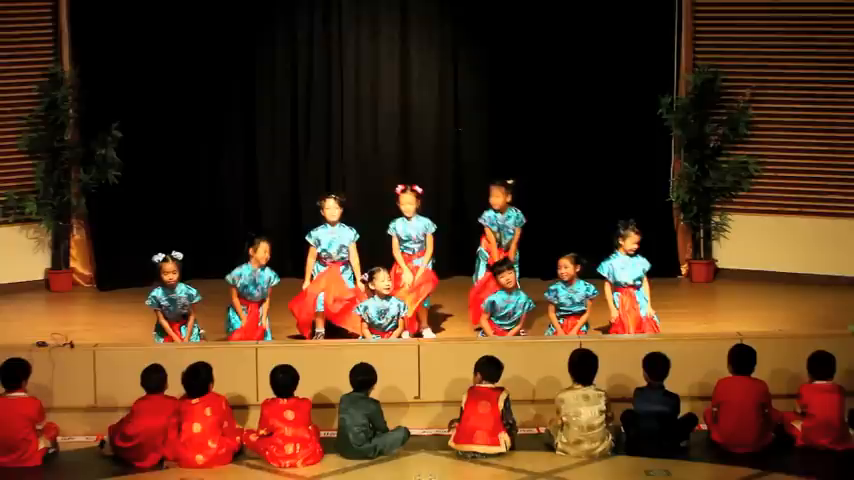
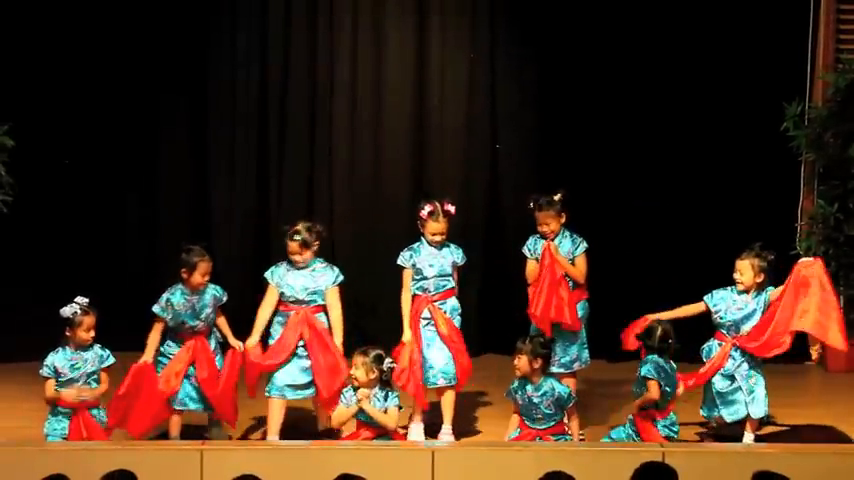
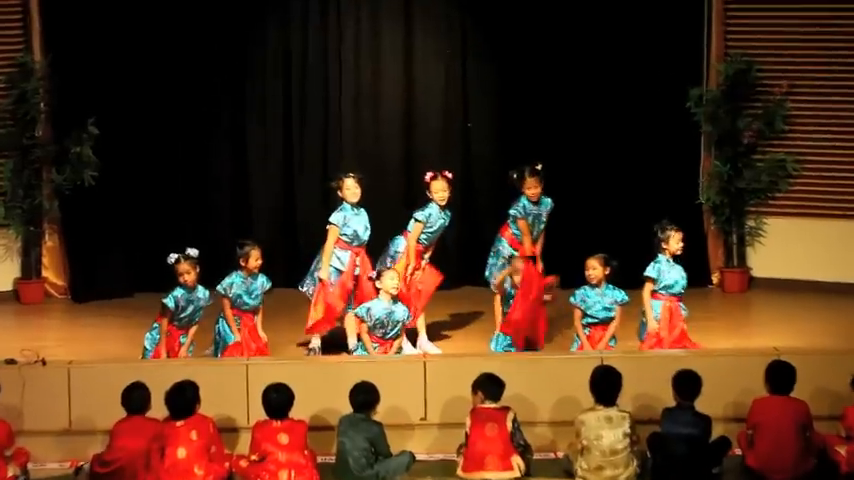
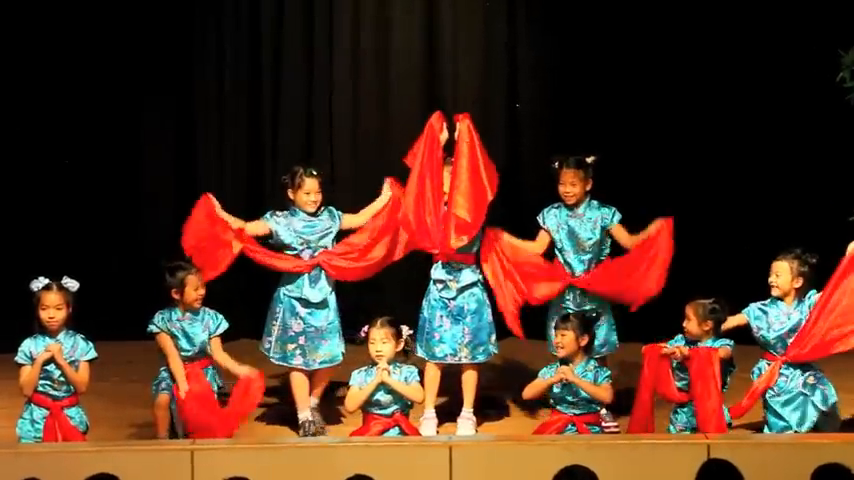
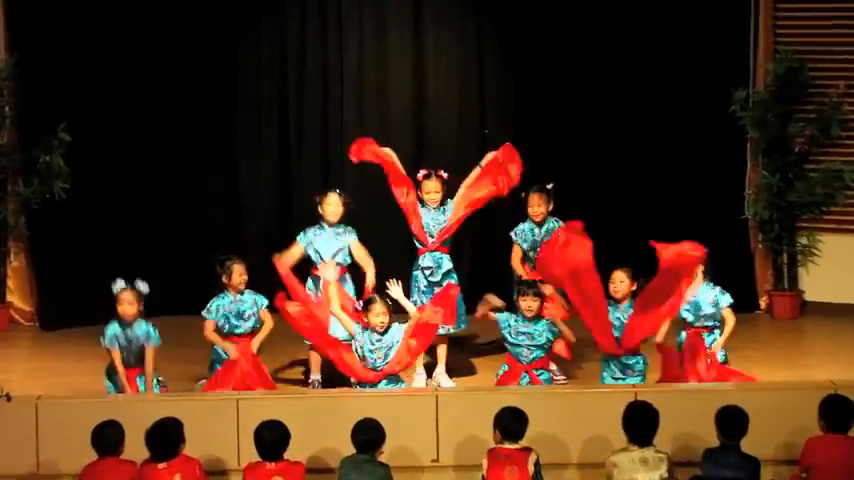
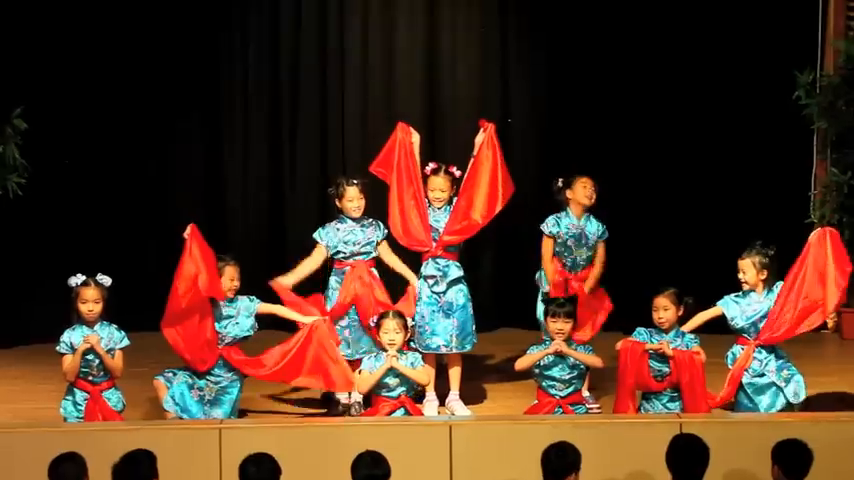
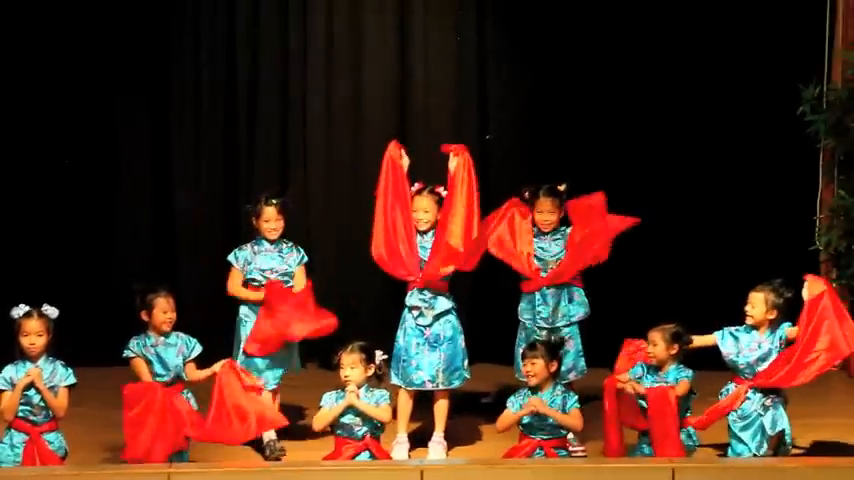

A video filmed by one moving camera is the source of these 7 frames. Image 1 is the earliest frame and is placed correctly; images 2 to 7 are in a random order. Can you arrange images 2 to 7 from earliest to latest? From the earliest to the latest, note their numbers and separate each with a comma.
3, 5, 6, 4, 7, 2
